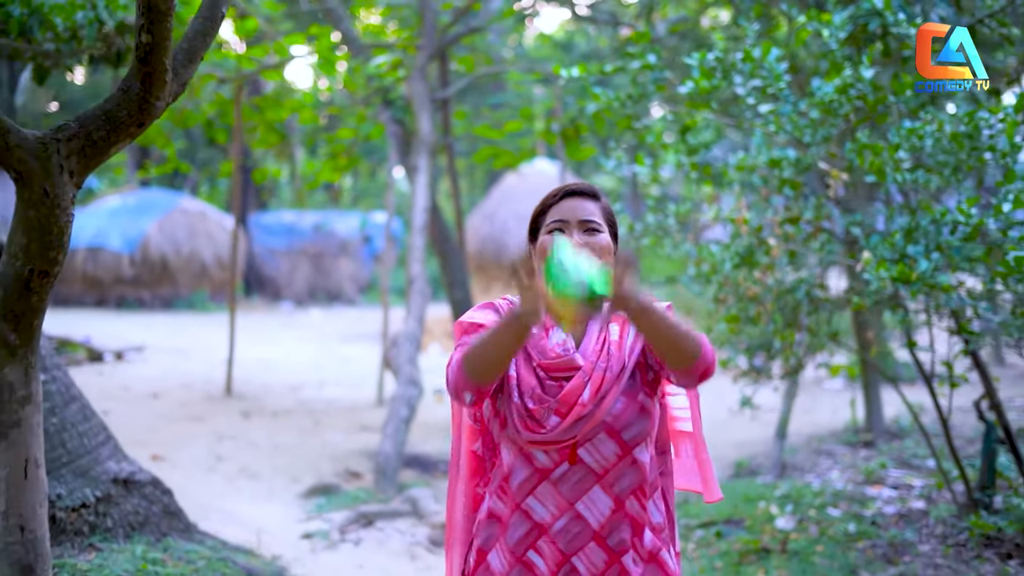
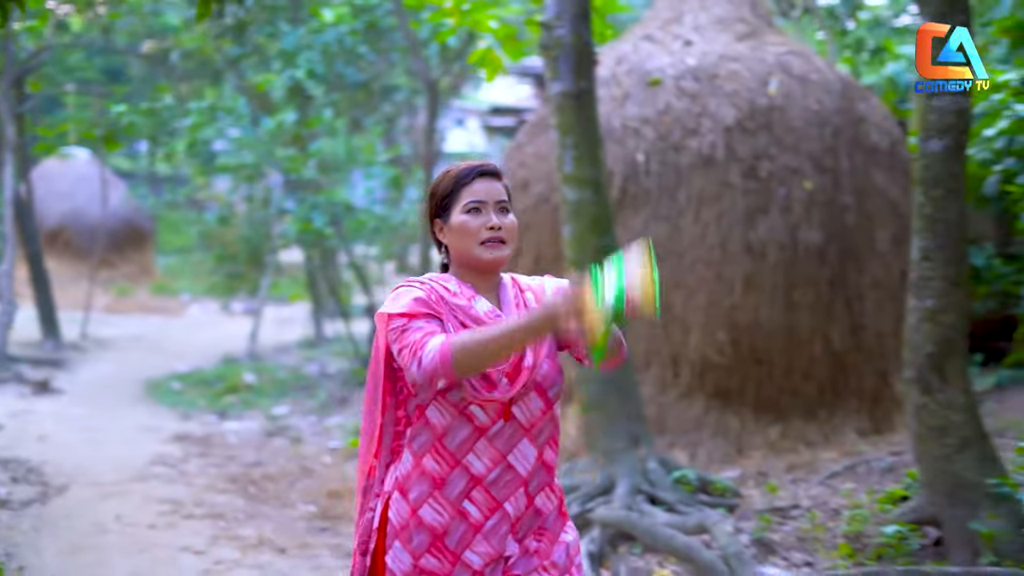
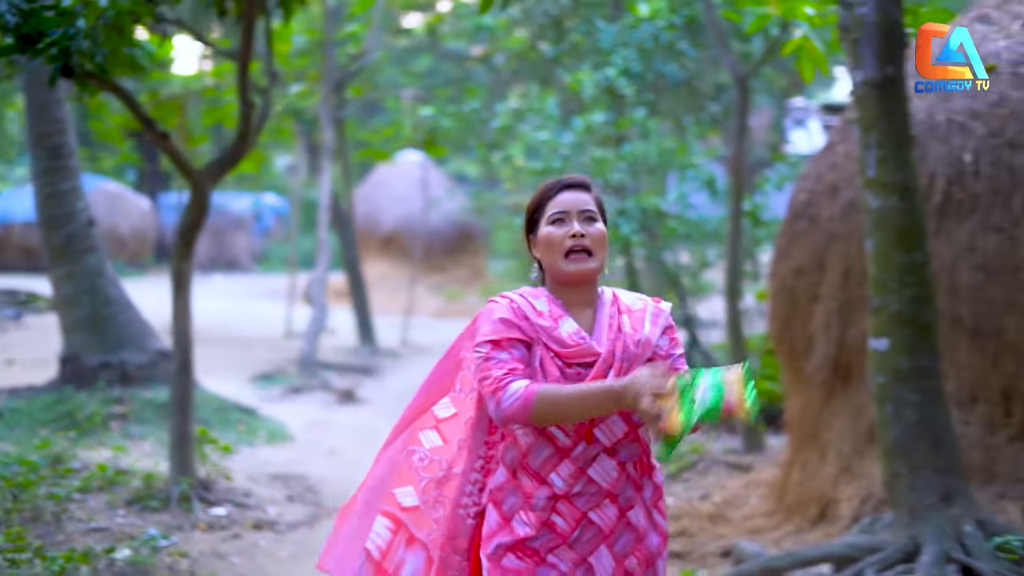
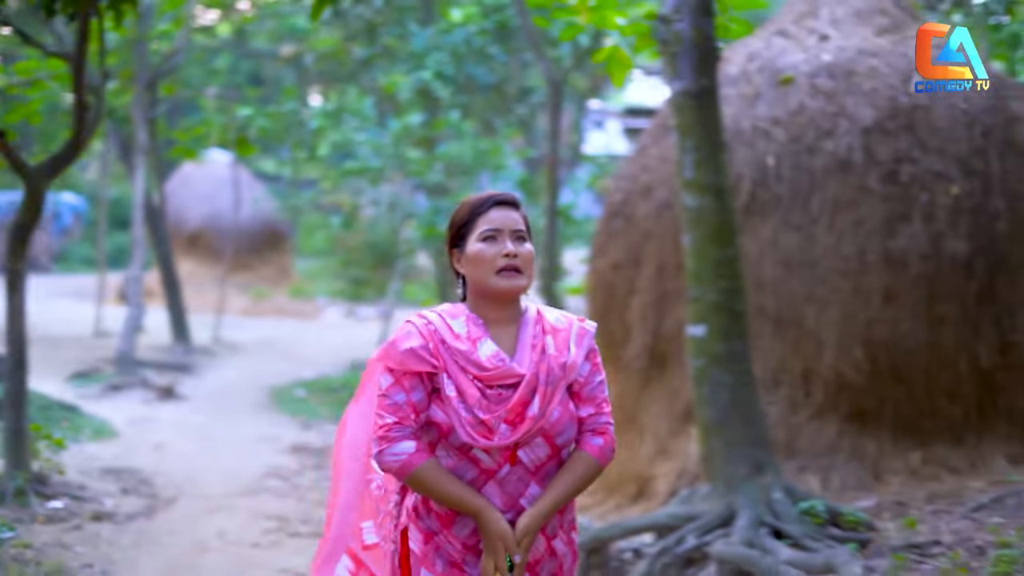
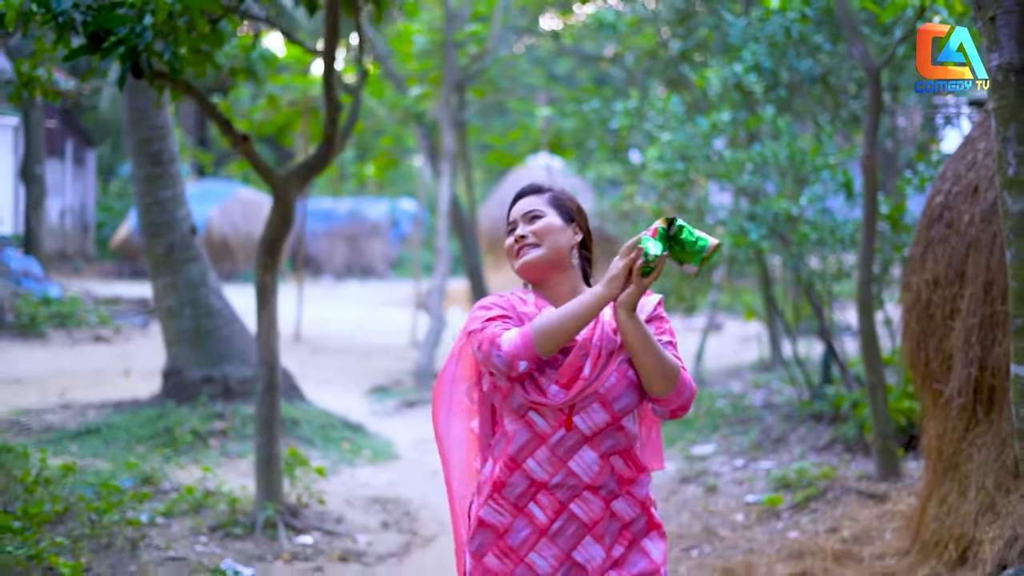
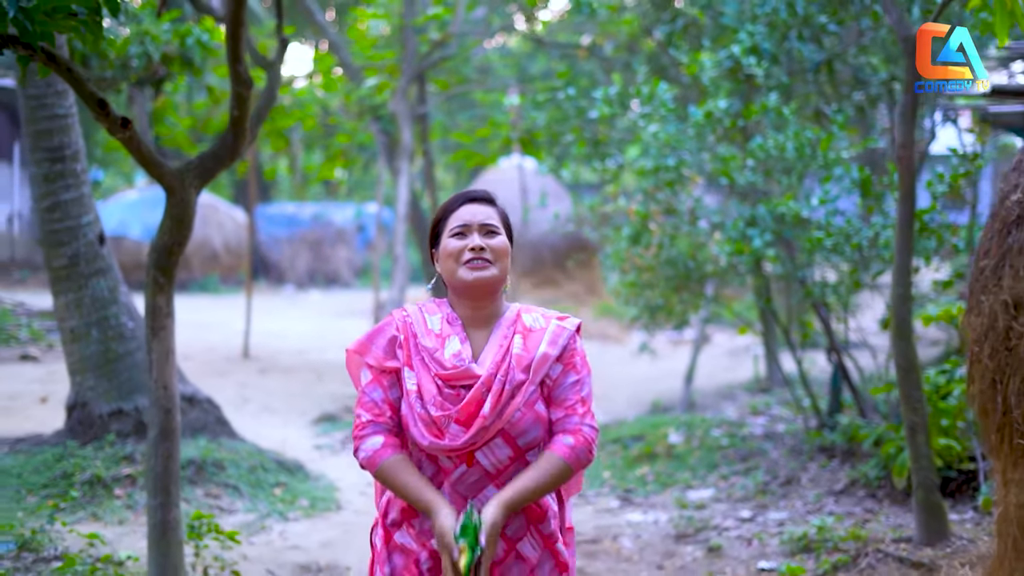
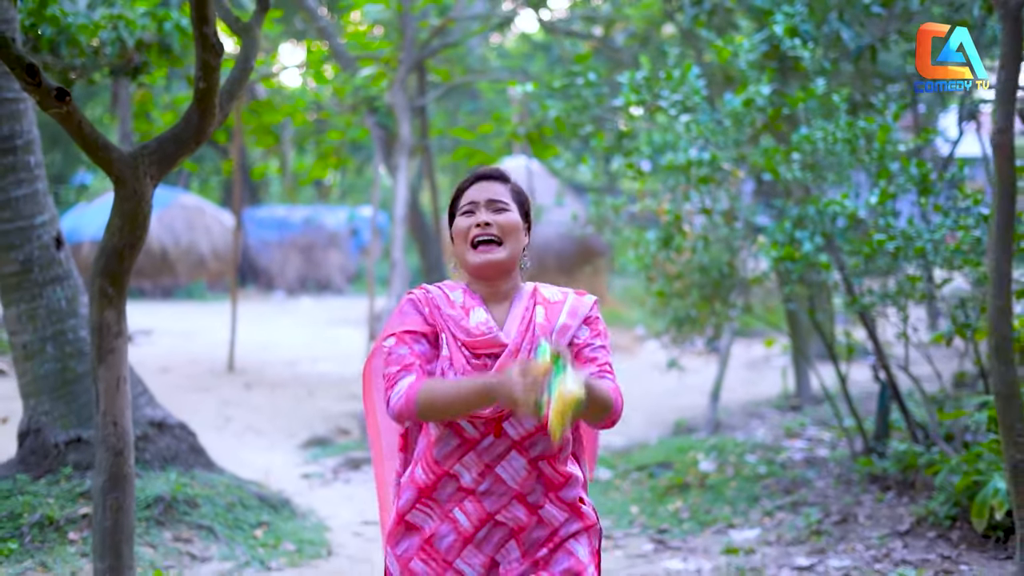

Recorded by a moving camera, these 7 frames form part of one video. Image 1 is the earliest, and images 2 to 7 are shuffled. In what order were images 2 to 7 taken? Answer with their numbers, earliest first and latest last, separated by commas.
7, 6, 5, 3, 4, 2
